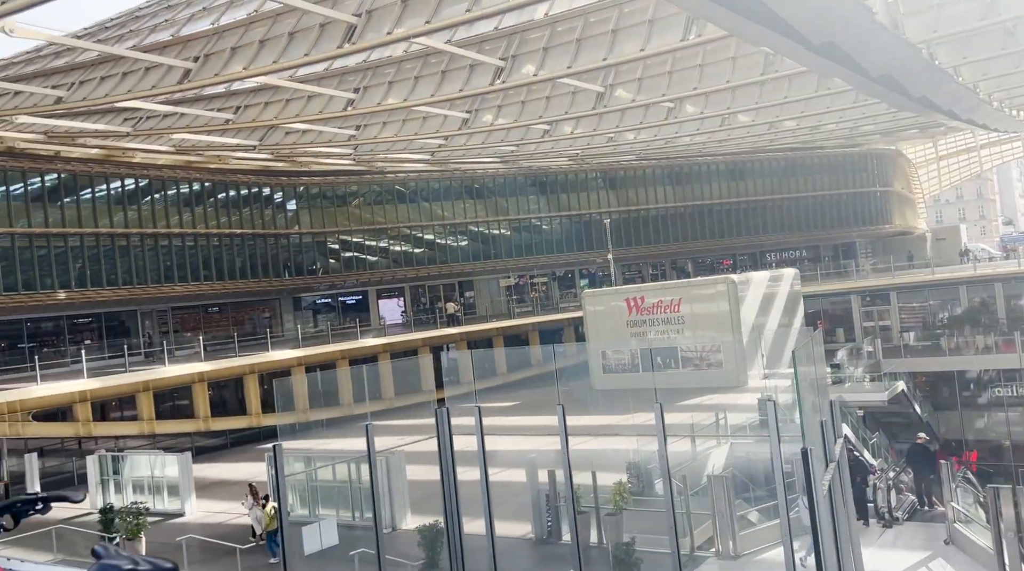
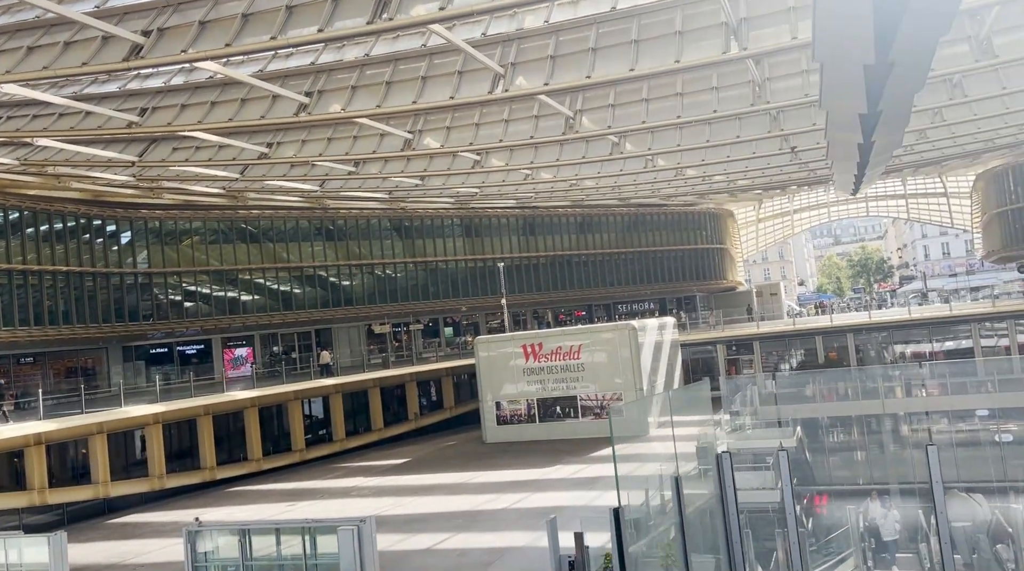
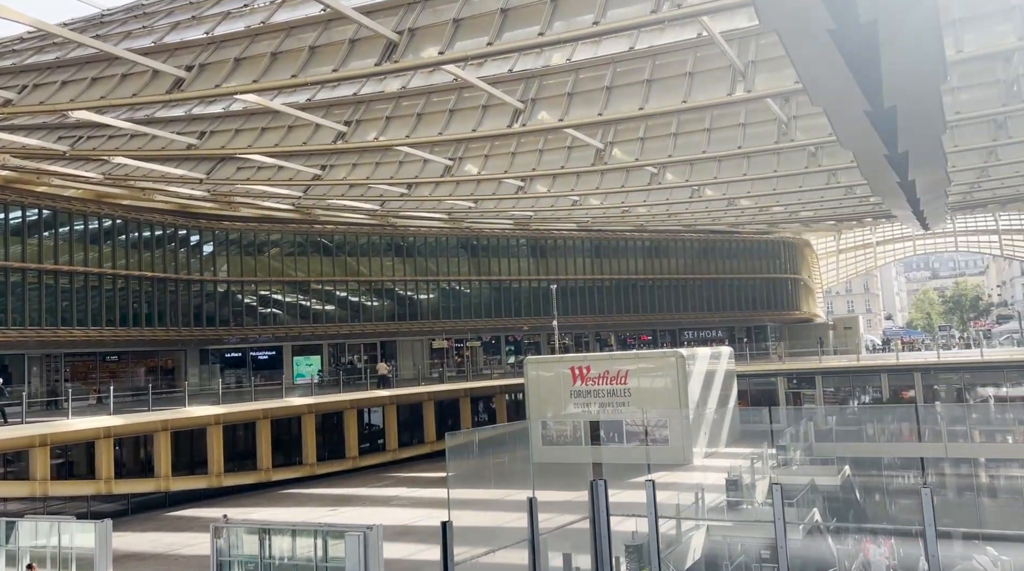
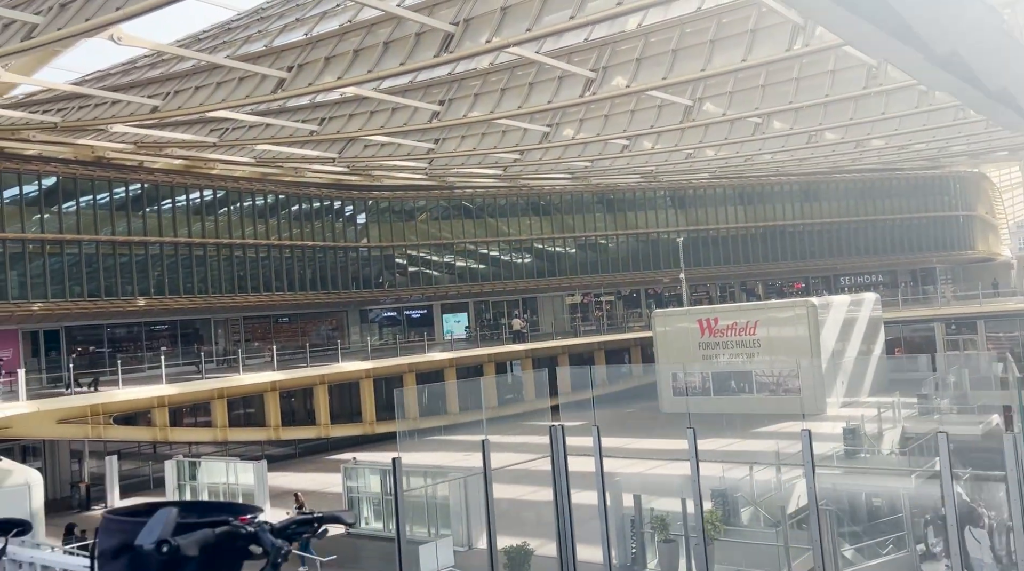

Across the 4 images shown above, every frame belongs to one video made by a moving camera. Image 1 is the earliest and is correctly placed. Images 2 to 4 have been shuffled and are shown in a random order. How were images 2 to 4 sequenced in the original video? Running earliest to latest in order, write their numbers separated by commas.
4, 3, 2
